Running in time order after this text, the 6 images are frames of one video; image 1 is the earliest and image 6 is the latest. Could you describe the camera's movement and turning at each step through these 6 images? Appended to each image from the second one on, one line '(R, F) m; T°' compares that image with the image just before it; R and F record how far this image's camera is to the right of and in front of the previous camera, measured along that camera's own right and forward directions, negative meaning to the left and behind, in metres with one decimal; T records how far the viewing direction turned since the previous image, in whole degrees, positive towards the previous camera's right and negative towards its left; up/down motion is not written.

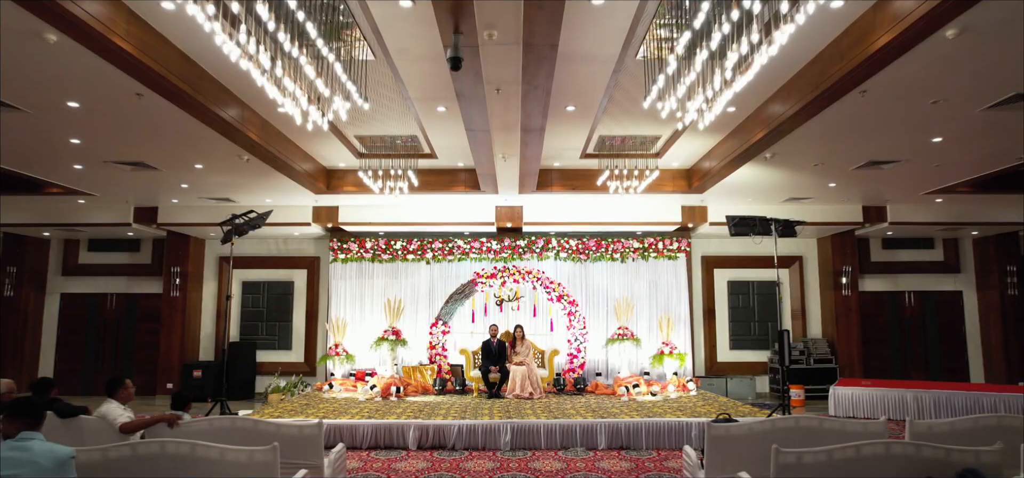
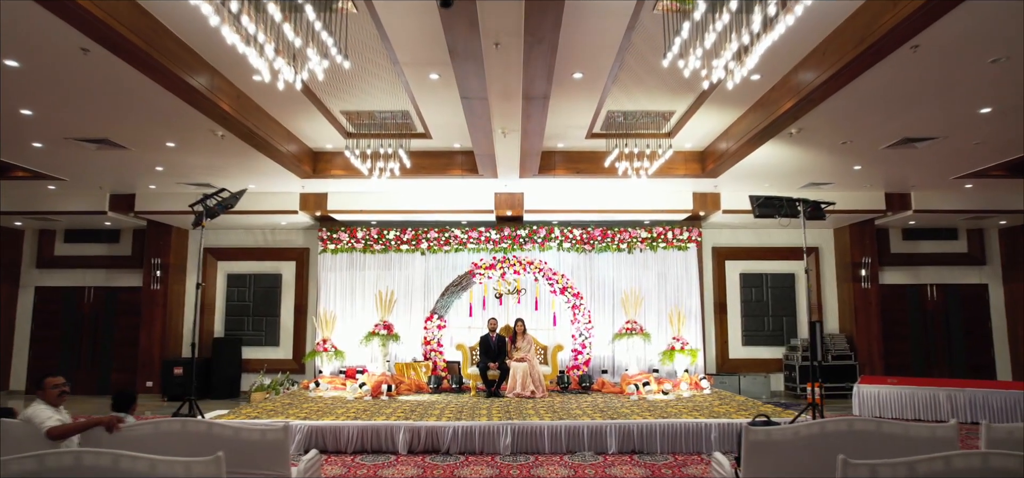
(0.0, +0.6) m; 0°
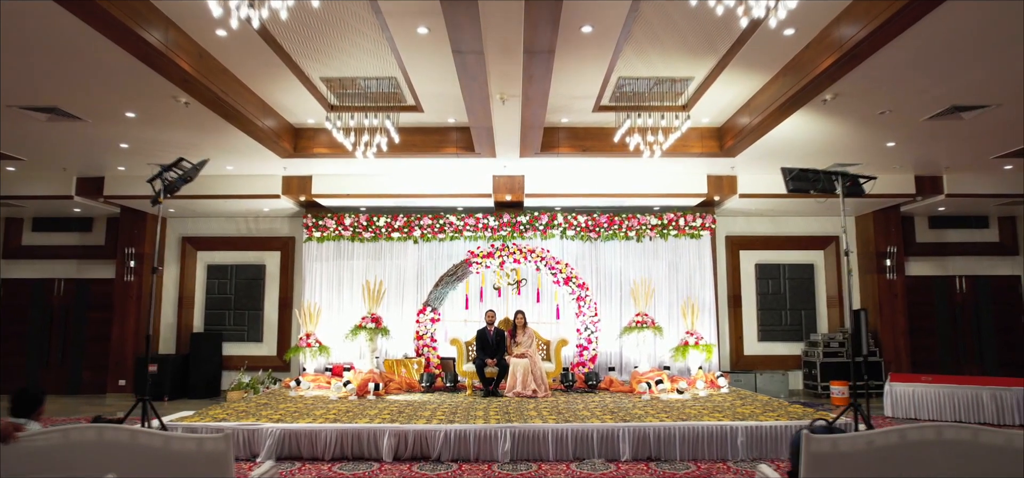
(0.0, +0.7) m; 0°
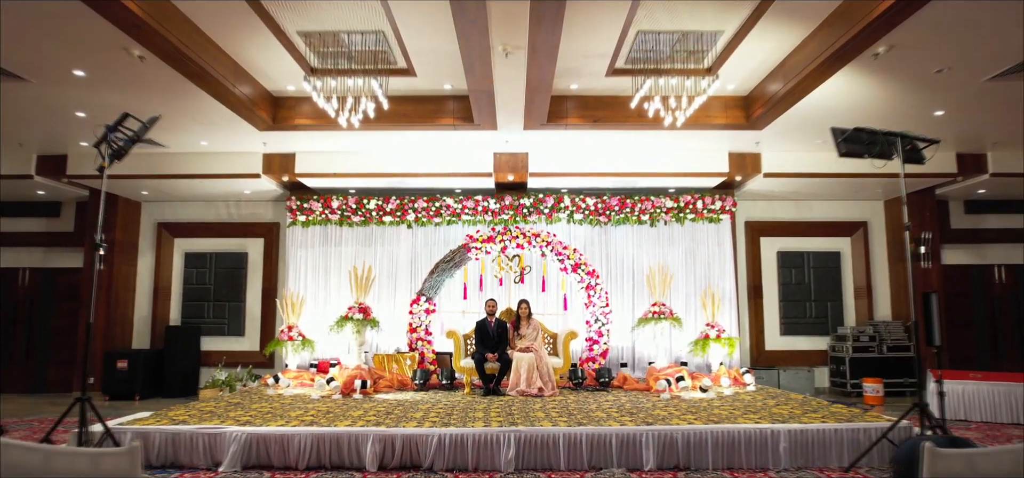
(0.0, +0.8) m; 0°
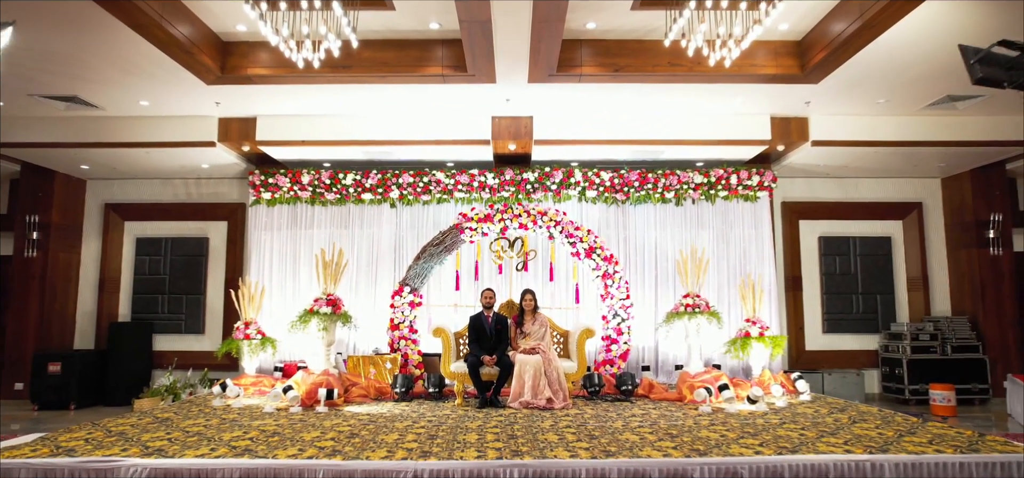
(0.0, +1.3) m; 0°
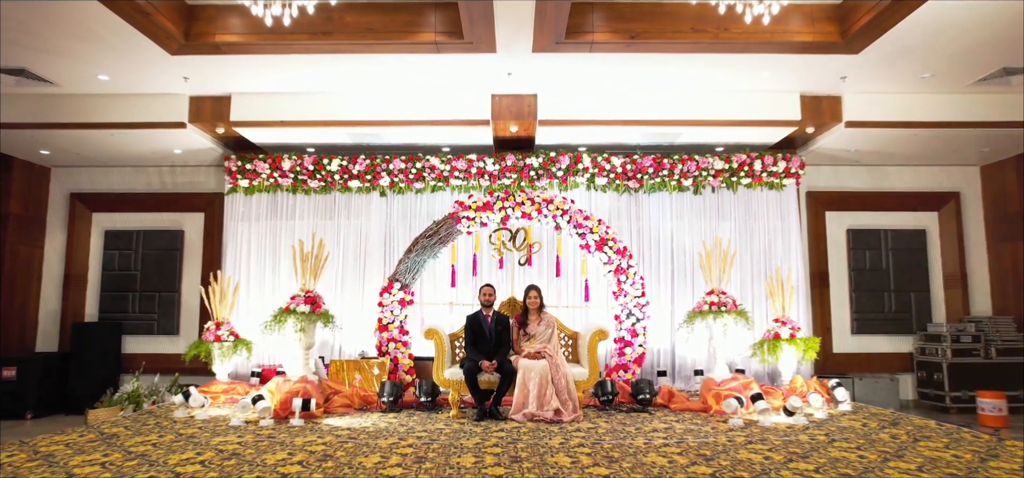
(0.0, +0.7) m; 0°
